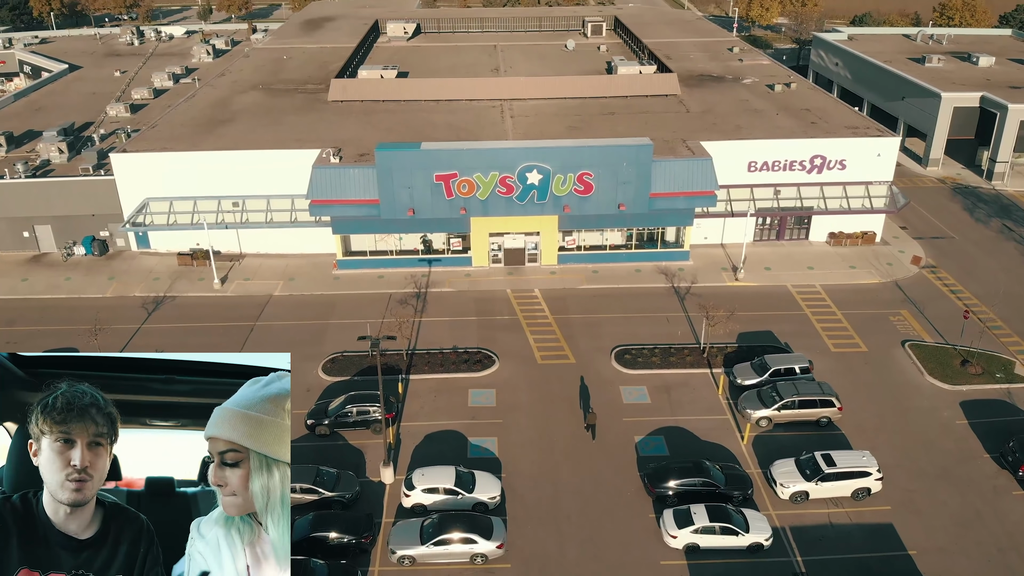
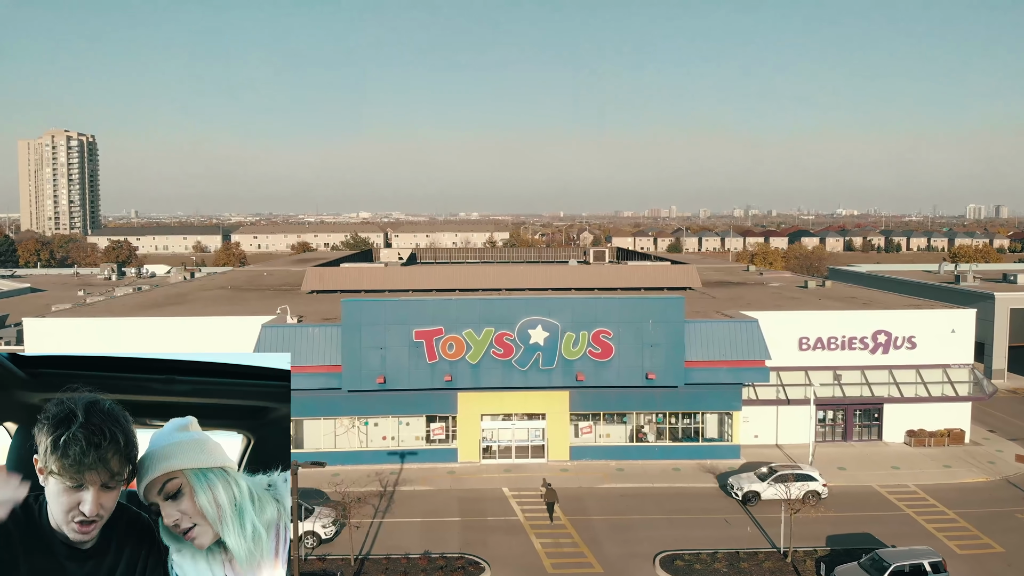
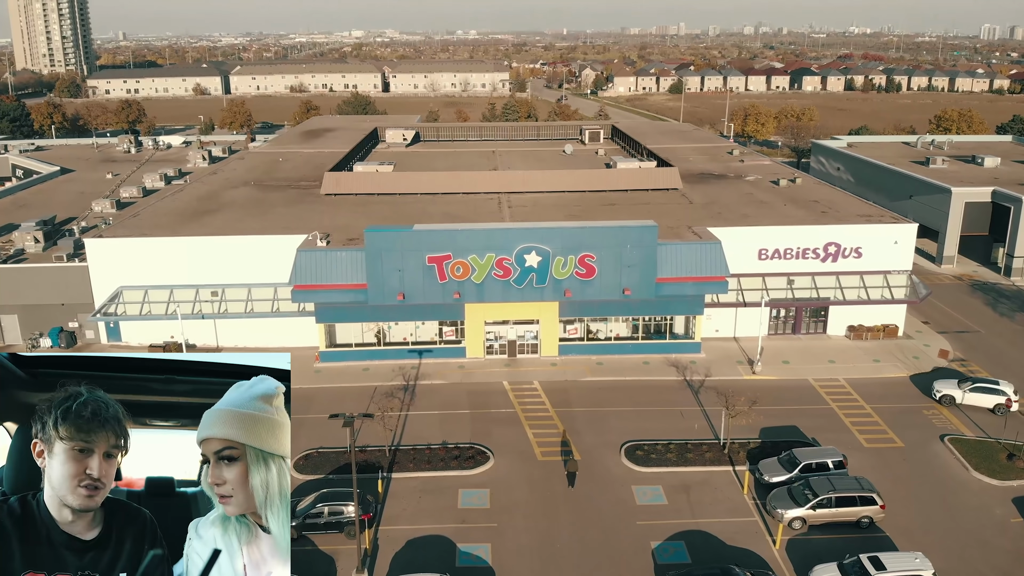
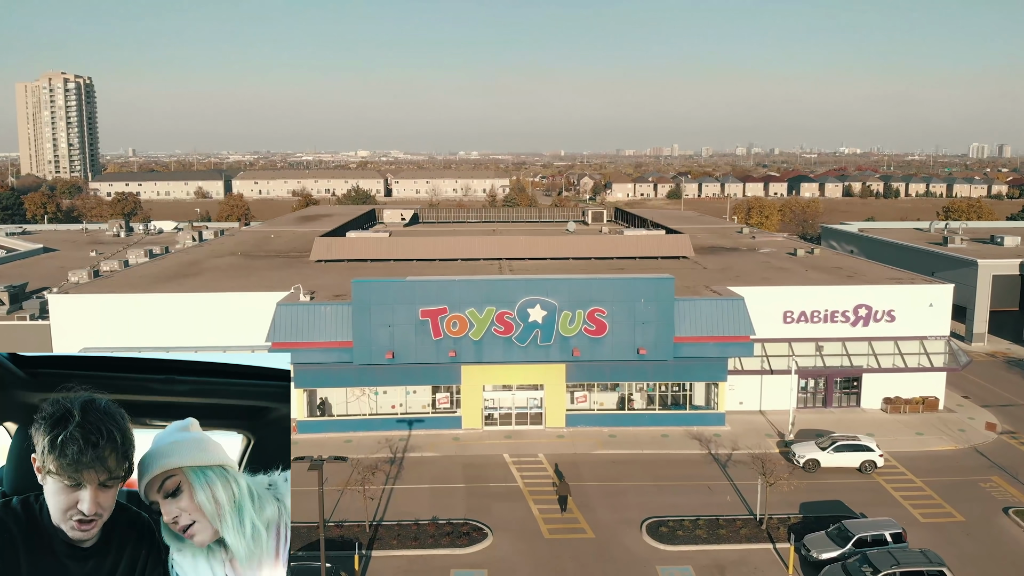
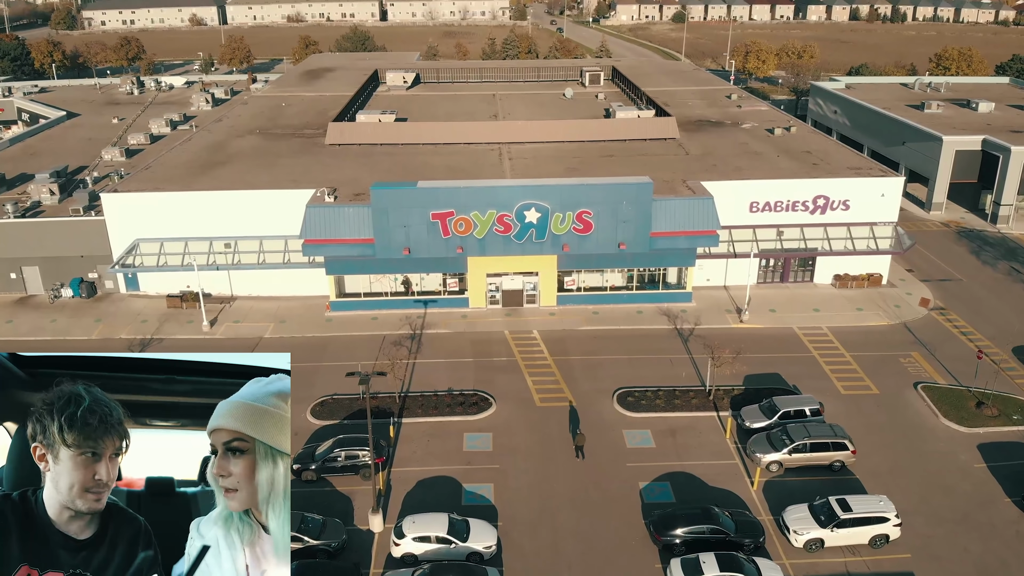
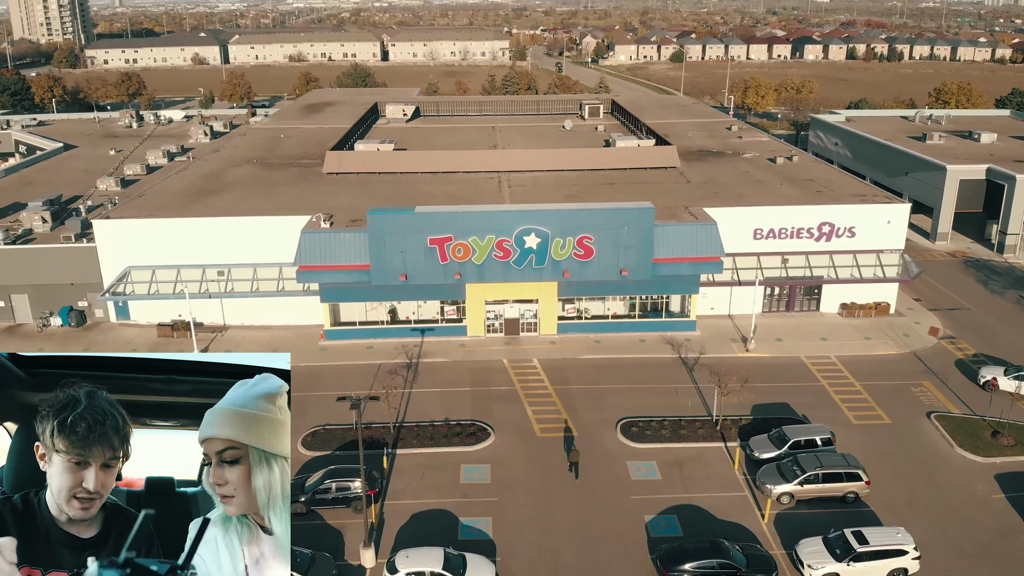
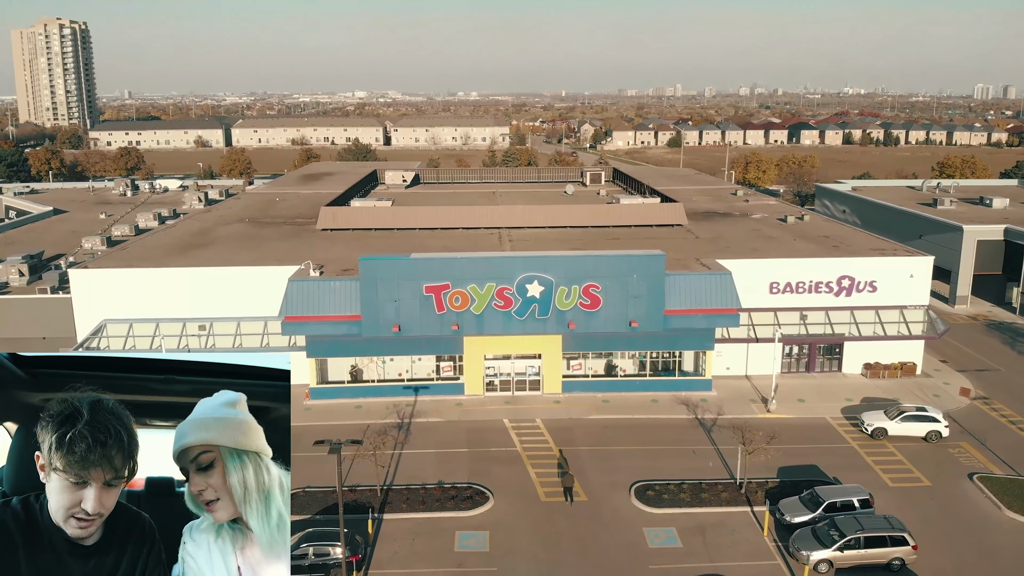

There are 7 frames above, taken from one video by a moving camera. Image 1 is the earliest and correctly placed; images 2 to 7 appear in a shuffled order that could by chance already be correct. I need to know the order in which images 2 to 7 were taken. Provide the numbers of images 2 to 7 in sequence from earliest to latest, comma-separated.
5, 6, 3, 7, 4, 2
